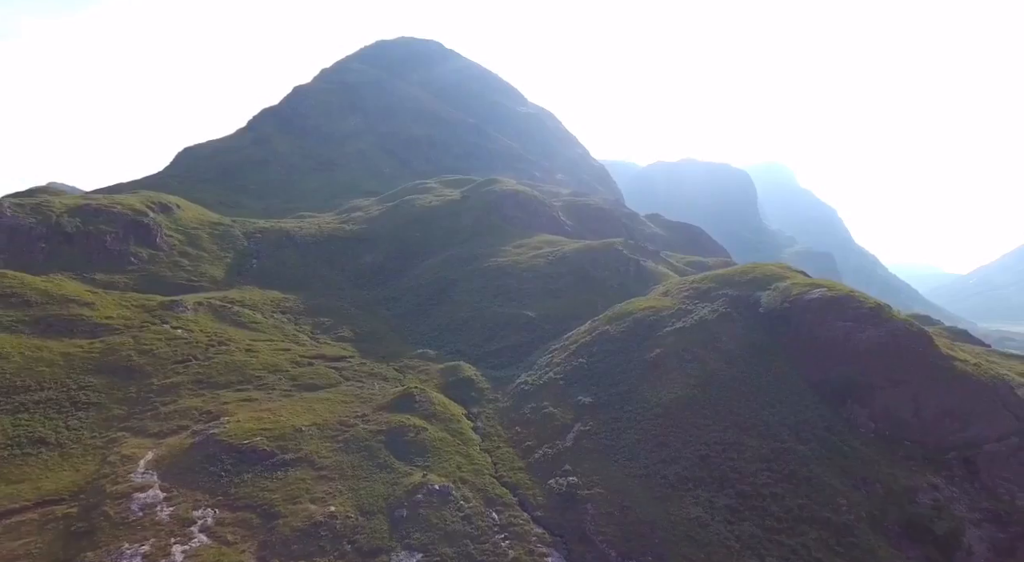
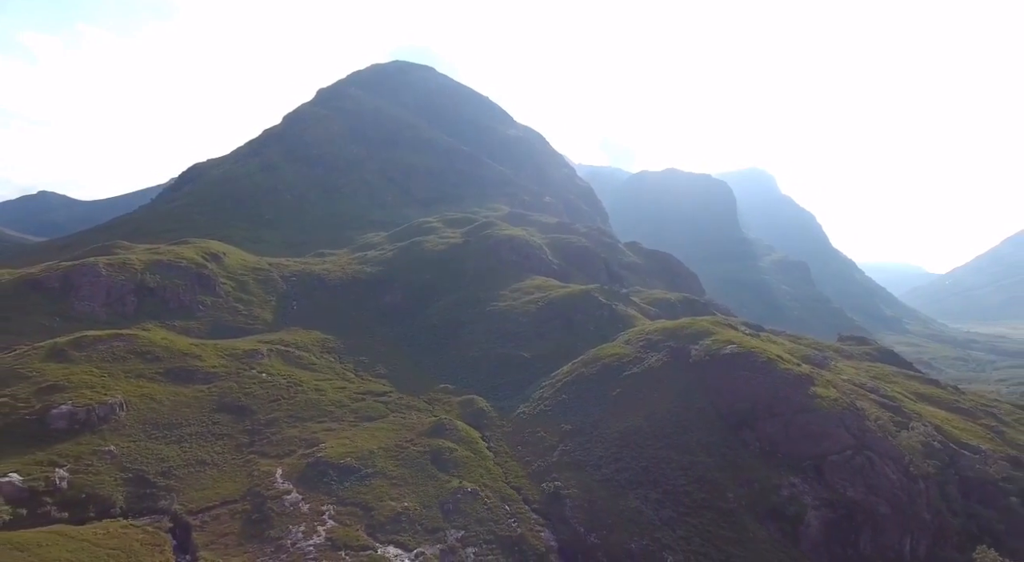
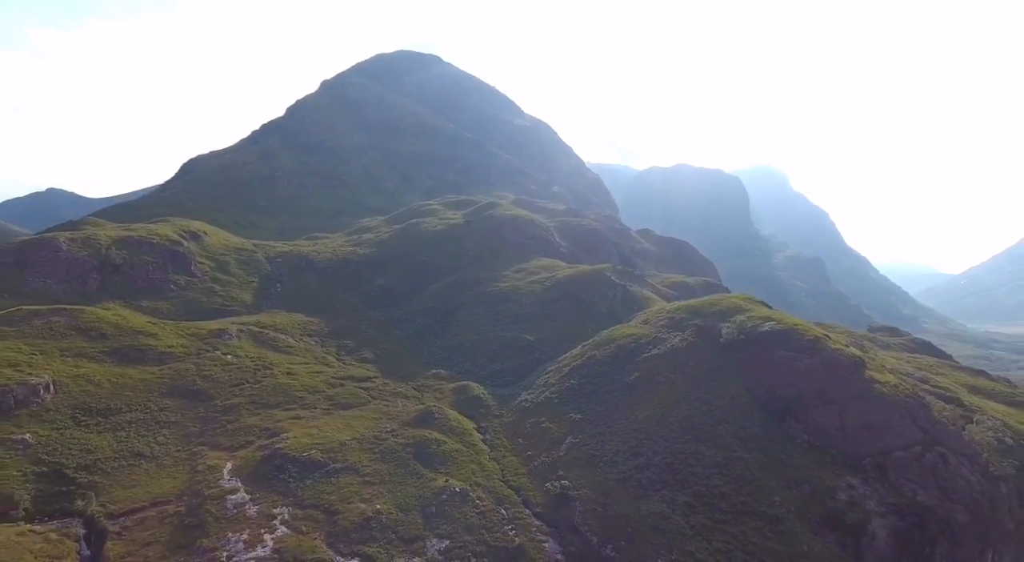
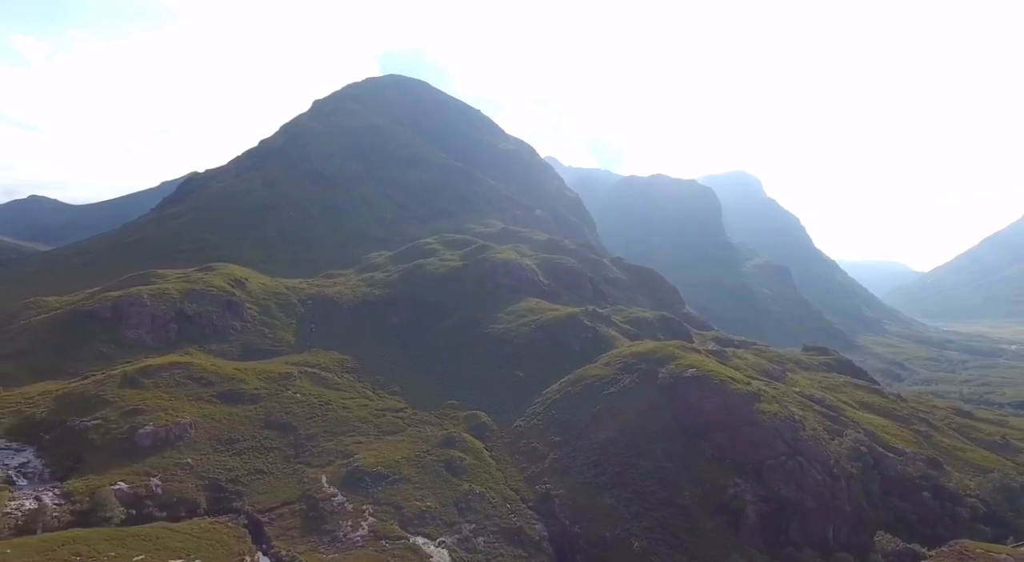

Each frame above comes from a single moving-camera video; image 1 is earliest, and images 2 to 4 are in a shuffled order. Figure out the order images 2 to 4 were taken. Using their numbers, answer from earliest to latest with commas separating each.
3, 2, 4
